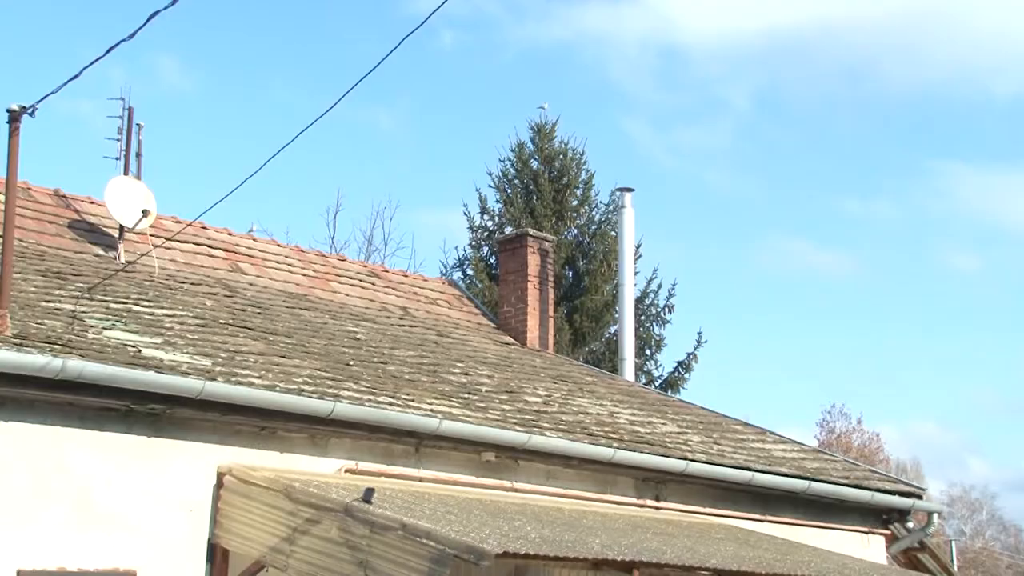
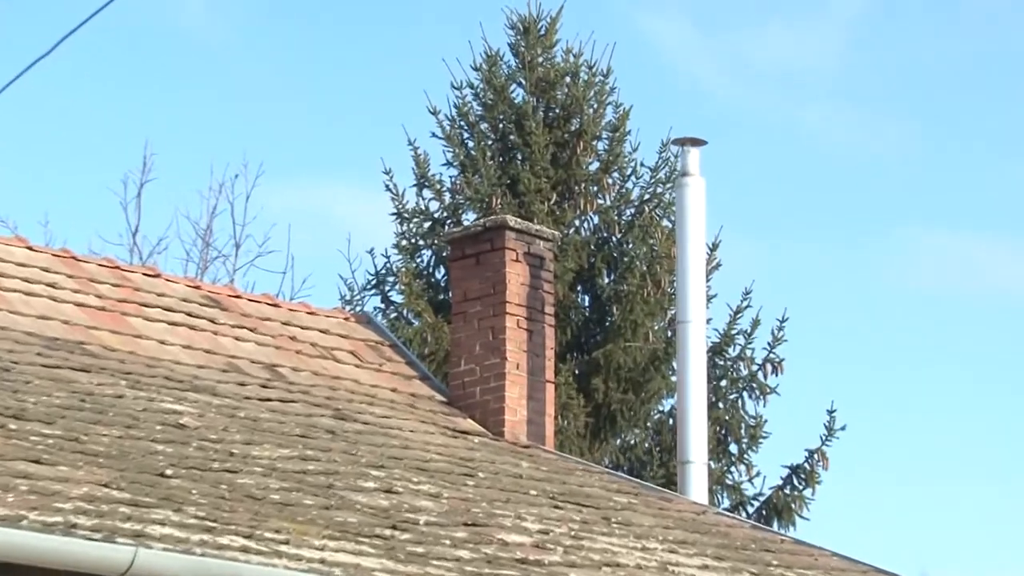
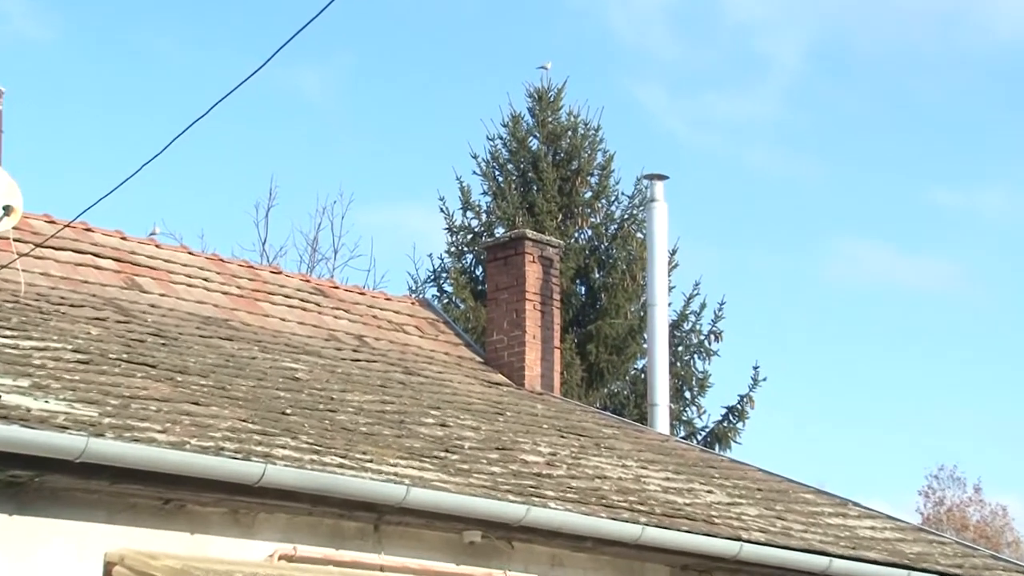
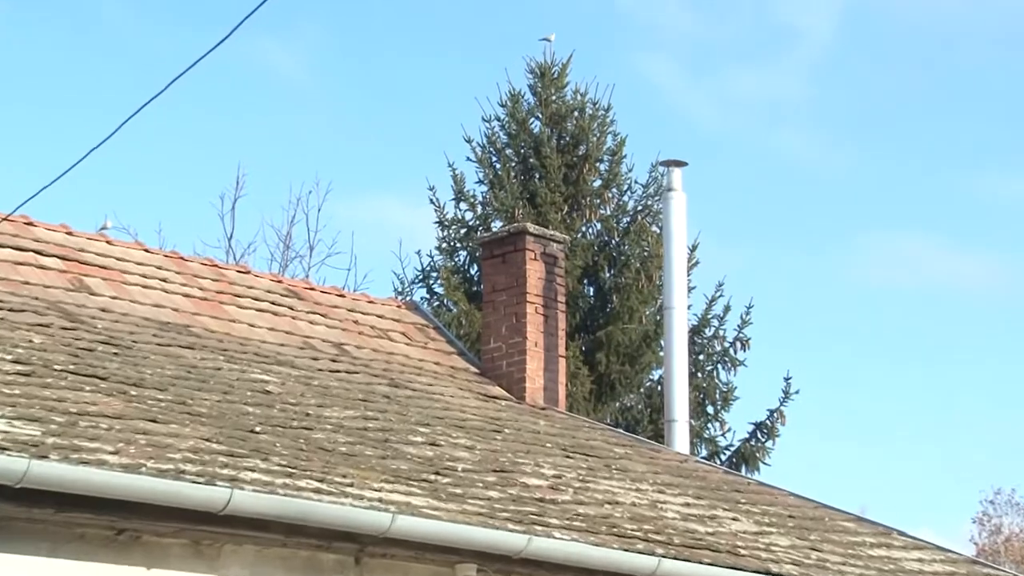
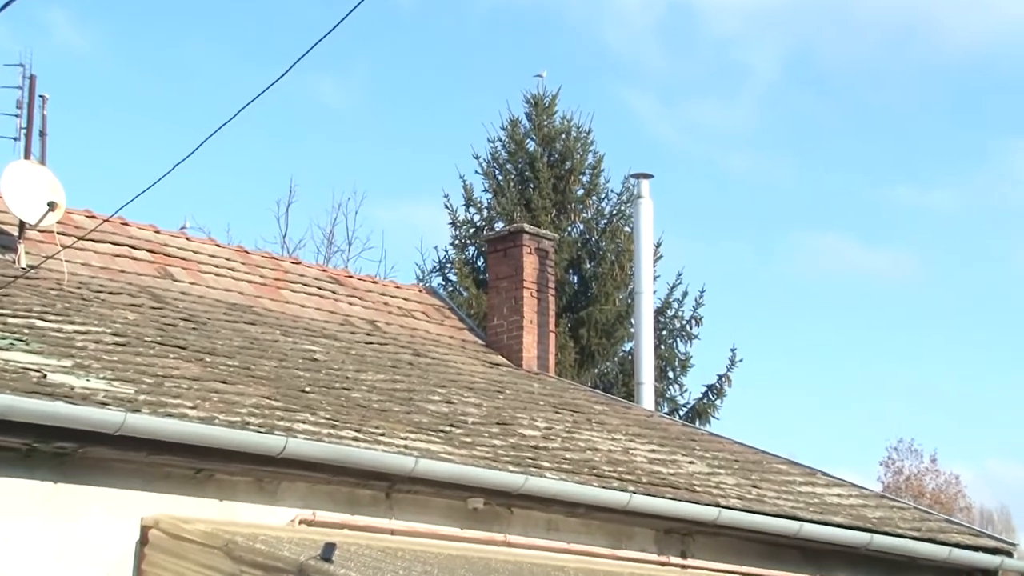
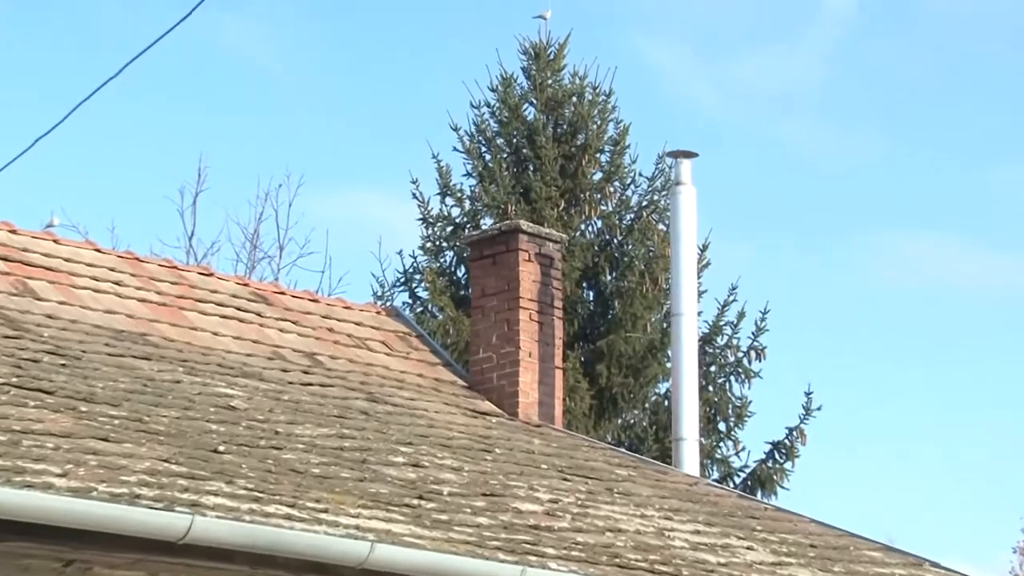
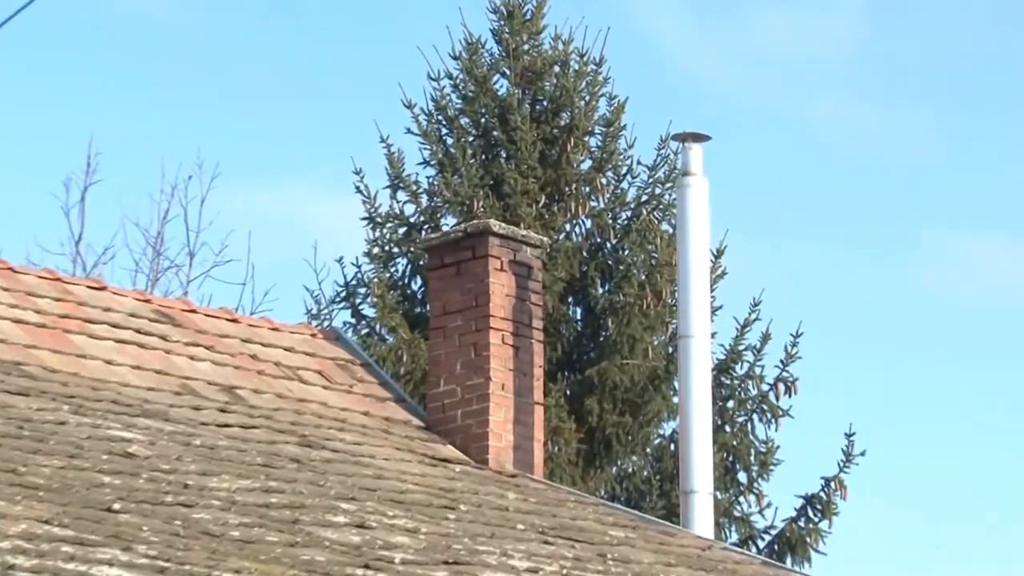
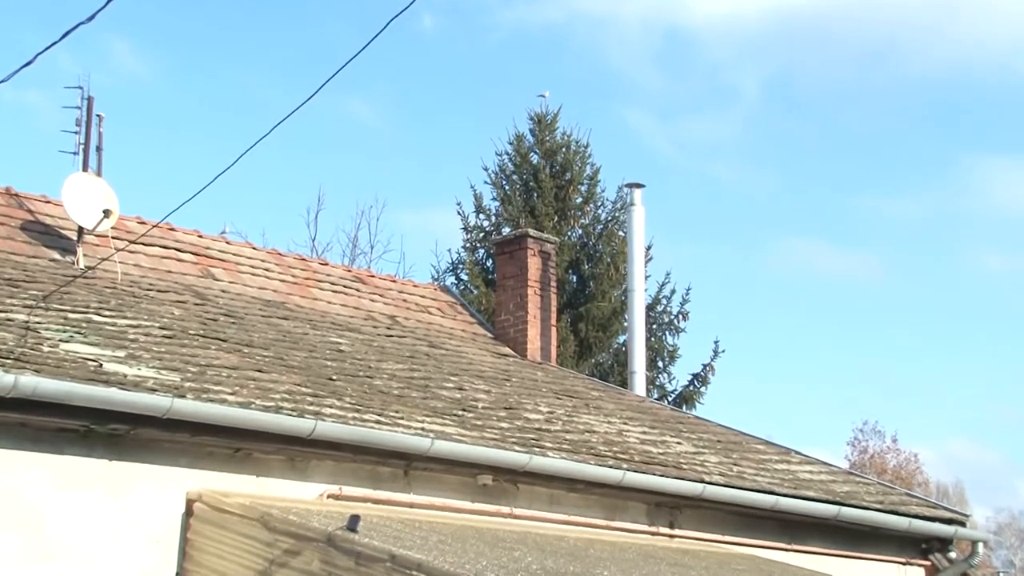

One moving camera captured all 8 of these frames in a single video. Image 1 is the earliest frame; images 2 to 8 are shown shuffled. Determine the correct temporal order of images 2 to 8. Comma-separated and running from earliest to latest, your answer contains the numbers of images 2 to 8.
8, 5, 3, 4, 6, 2, 7
